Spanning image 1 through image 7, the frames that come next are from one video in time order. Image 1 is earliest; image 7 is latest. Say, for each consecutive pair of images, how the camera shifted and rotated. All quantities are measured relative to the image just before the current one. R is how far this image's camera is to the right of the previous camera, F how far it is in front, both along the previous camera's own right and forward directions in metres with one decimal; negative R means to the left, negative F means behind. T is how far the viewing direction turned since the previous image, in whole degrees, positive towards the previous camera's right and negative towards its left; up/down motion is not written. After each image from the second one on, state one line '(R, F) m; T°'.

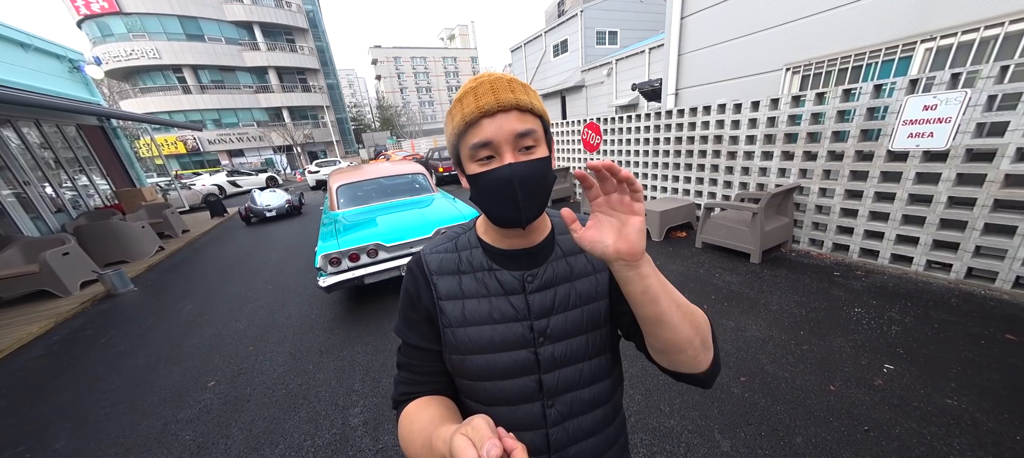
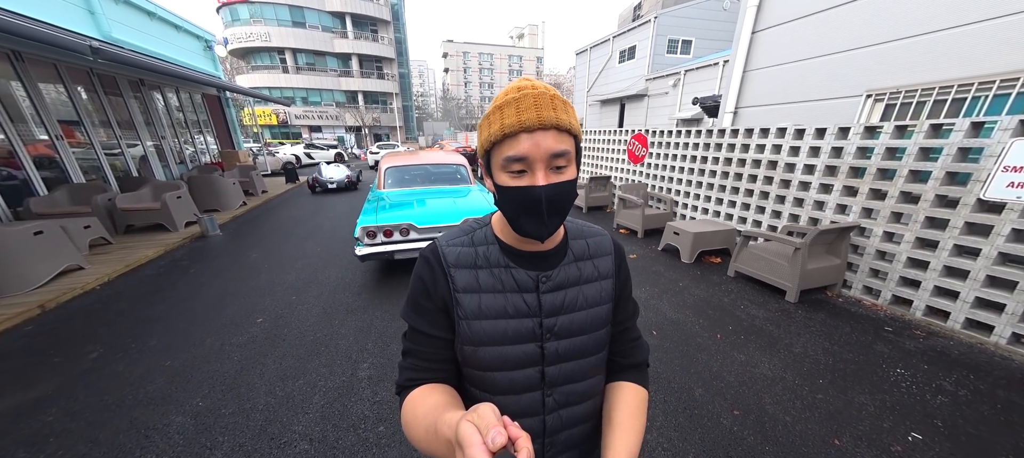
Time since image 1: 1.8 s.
(+0.2, -0.1) m; -8°
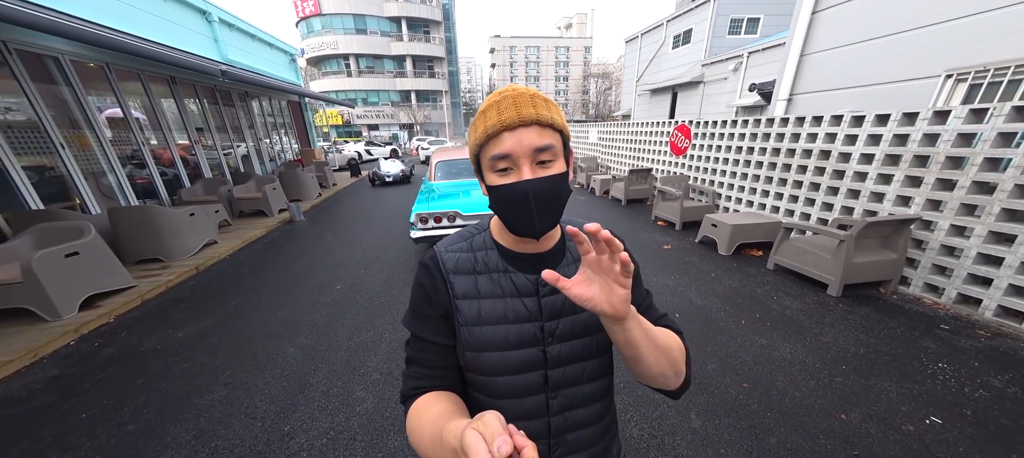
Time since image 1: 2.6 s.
(+0.1, -0.3) m; -8°
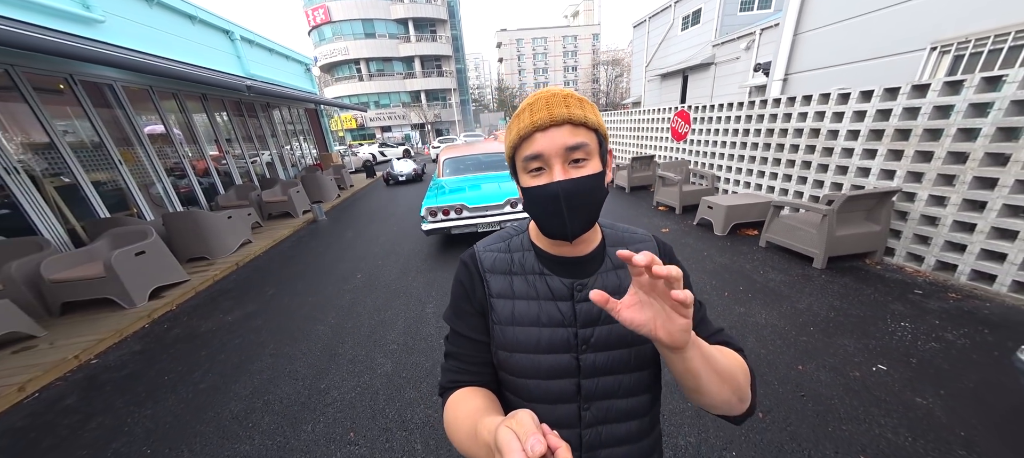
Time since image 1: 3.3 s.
(+0.2, -0.3) m; -3°
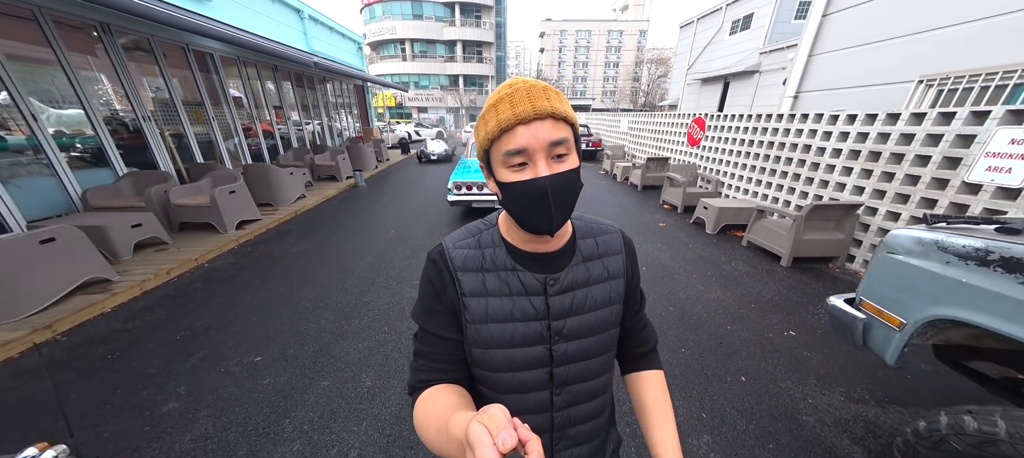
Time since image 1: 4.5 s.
(+0.2, -0.6) m; -4°
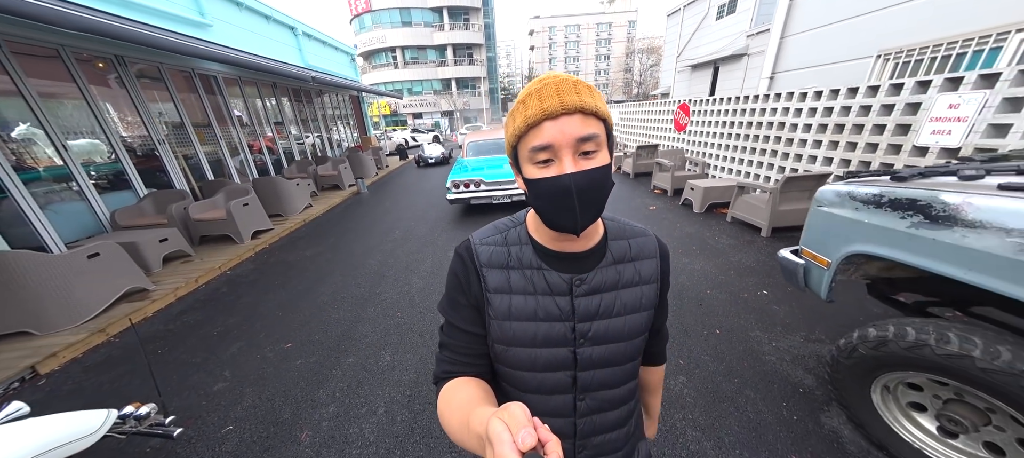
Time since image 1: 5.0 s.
(+0.1, -0.3) m; 0°
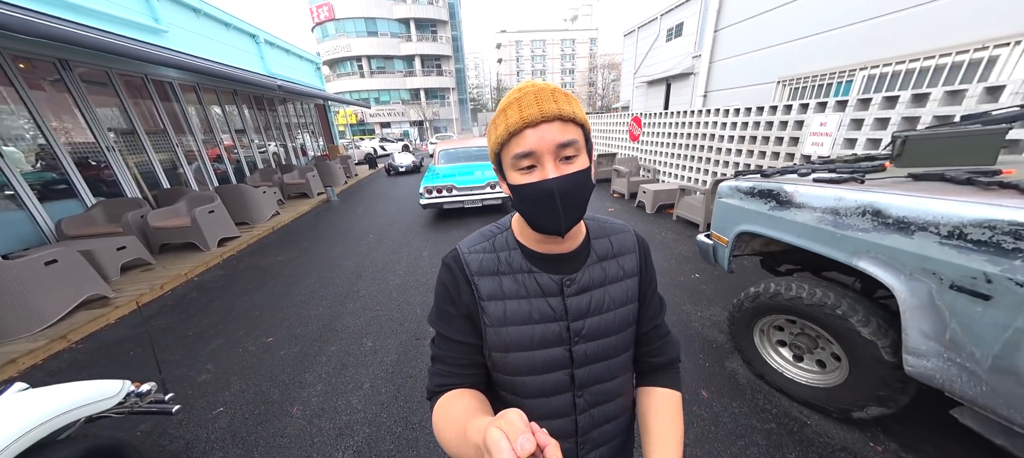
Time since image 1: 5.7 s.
(0.0, -0.3) m; +5°
